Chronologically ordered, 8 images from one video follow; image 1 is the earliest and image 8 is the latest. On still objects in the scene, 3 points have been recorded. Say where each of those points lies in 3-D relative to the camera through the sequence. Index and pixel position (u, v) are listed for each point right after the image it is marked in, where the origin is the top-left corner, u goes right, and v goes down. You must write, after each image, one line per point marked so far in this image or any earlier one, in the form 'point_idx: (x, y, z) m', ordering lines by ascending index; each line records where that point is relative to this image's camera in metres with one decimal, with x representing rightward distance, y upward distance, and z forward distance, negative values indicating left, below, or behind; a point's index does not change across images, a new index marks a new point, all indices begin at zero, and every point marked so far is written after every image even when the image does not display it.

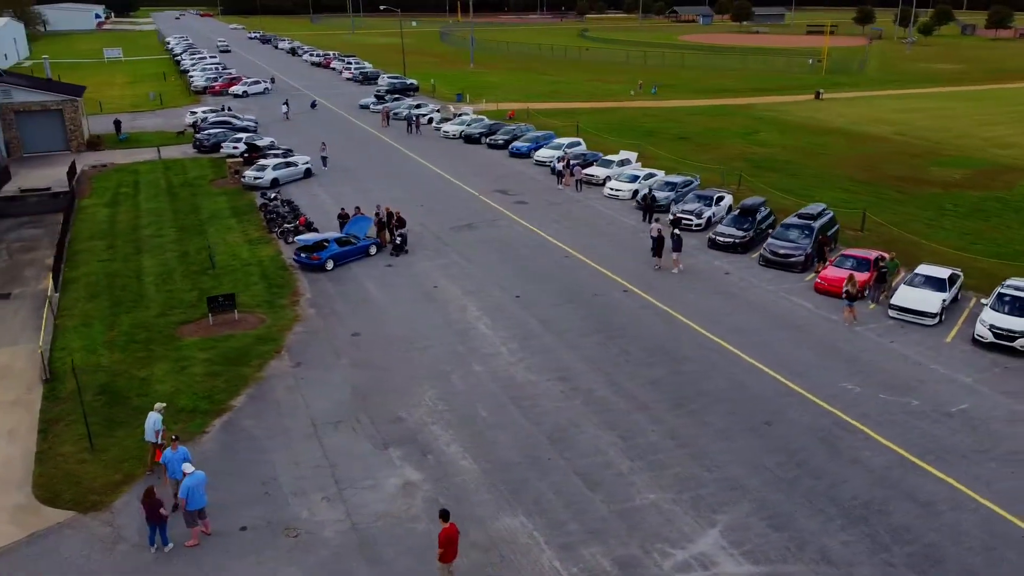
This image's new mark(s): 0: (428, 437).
0: (-1.9, -3.3, +17.9) m
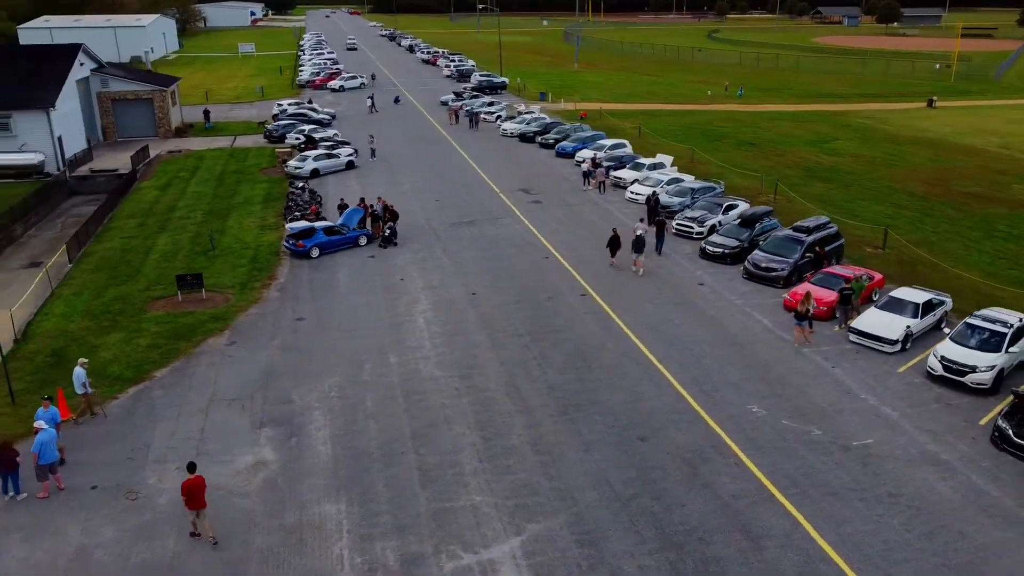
0: (-4.8, -3.0, +18.5) m
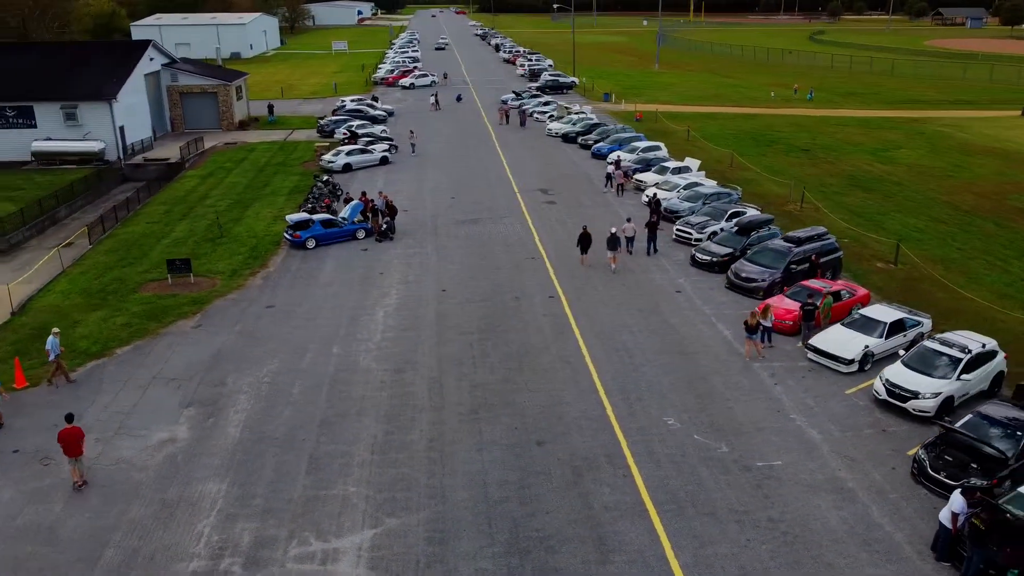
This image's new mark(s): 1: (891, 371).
0: (-6.8, -2.7, +19.2) m
1: (+8.9, -2.0, +18.8) m
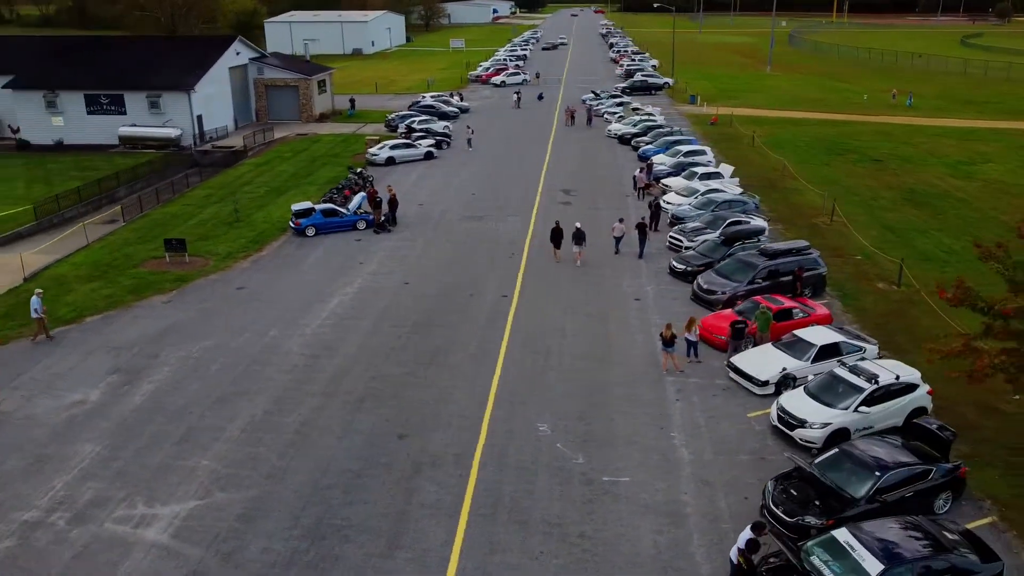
0: (-9.3, -2.2, +20.6) m
1: (+6.1, -2.4, +17.6) m
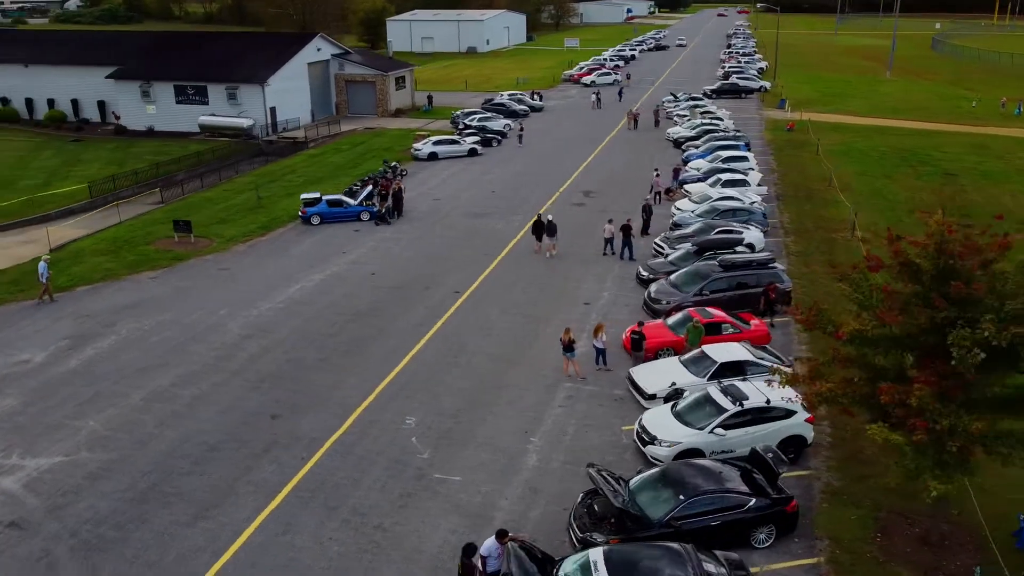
0: (-11.5, -1.4, +22.5) m
1: (+3.0, -2.6, +16.9) m
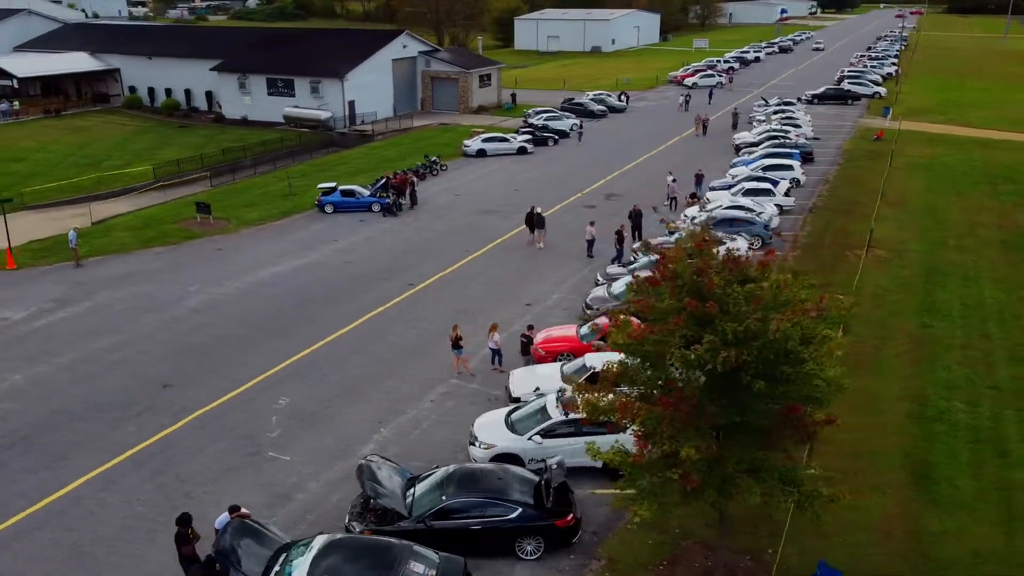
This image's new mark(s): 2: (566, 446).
0: (-13.5, -0.5, +24.9) m
1: (-0.3, -2.7, +16.8) m
2: (+1.2, -3.1, +15.7) m
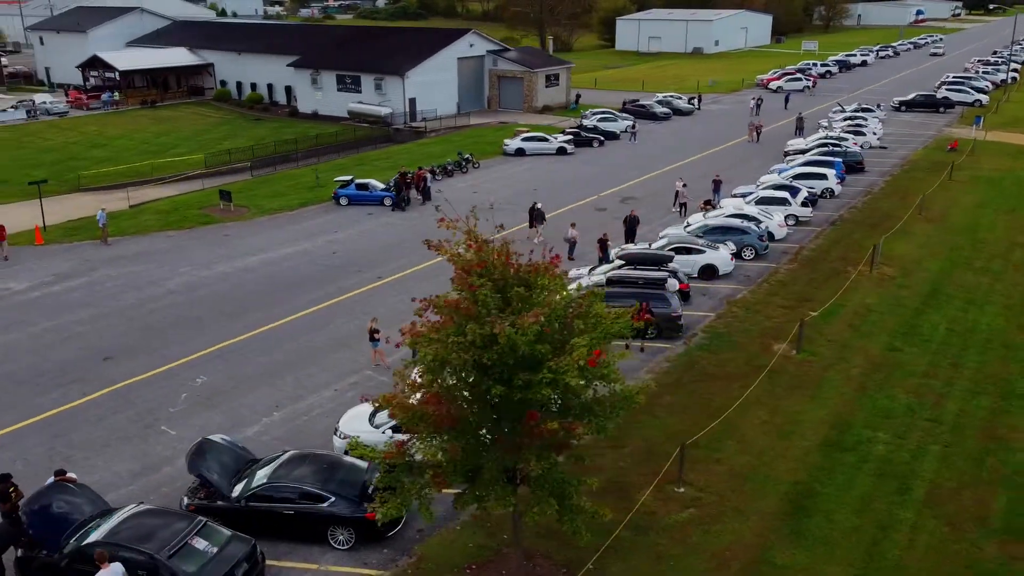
0: (-14.7, +0.3, +27.0) m
1: (-3.0, -2.5, +17.0) m
2: (-1.7, -3.0, +15.7) m
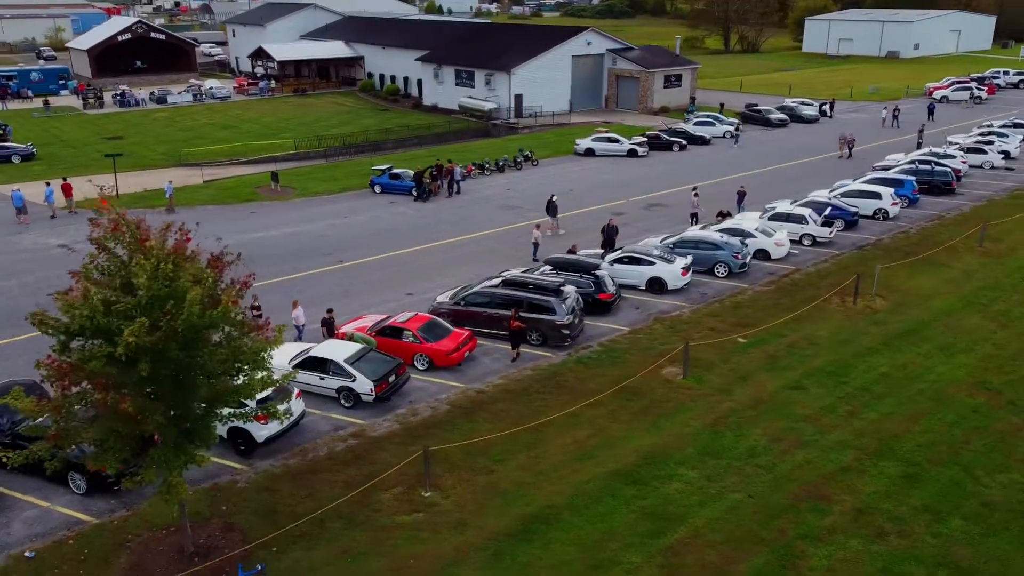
0: (-15.8, +1.8, +30.9) m
1: (-7.3, -2.0, +18.3) m
2: (-6.4, -2.6, +16.8) m
